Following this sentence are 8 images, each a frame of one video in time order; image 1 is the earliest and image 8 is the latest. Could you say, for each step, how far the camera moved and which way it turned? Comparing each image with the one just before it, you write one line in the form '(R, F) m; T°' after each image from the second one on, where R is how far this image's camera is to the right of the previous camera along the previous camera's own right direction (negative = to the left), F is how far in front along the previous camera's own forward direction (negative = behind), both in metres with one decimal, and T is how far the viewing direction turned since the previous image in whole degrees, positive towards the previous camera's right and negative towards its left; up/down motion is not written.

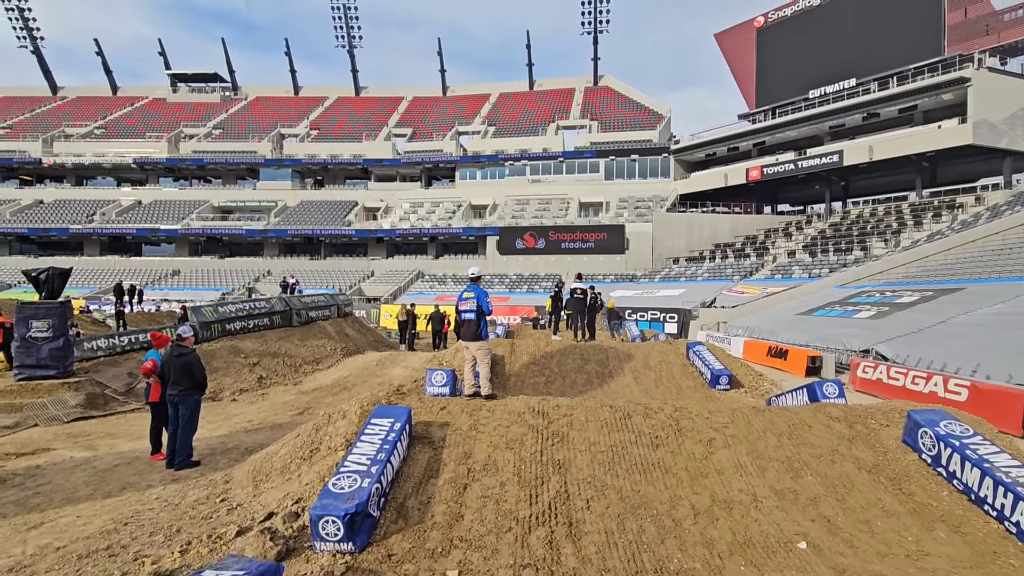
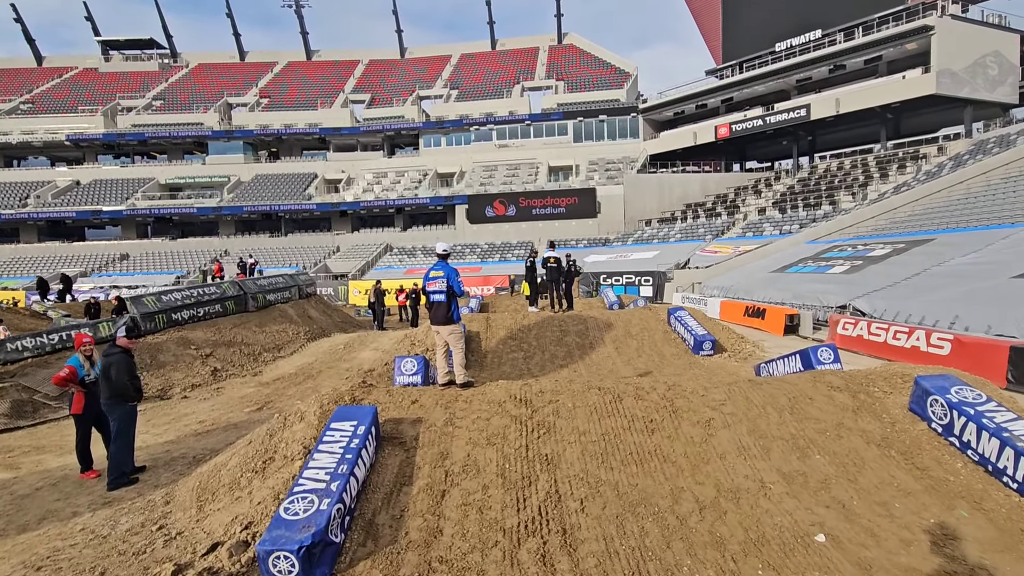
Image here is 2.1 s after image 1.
(0.0, +0.6) m; +3°
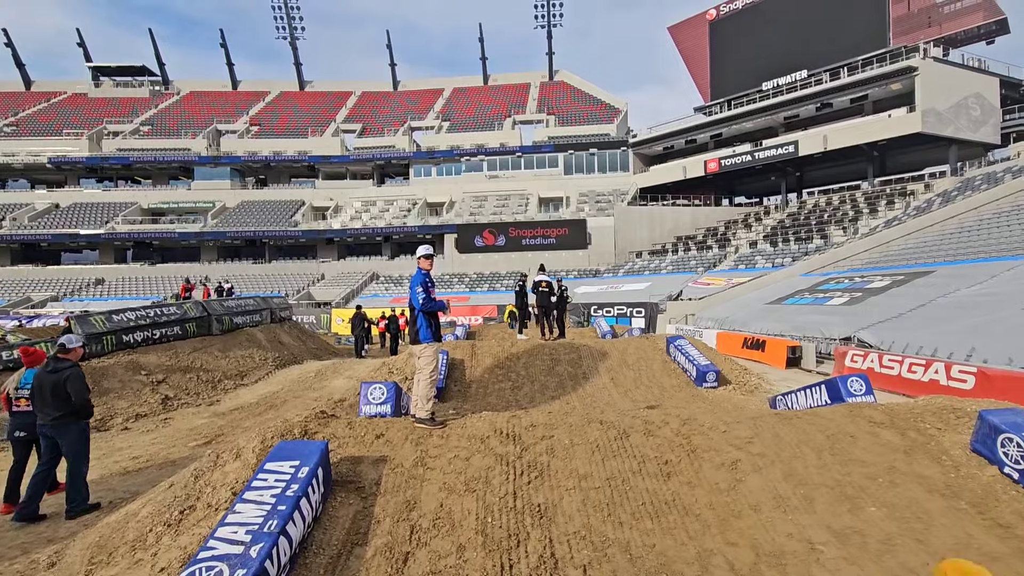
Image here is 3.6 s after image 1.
(0.0, +0.8) m; +1°
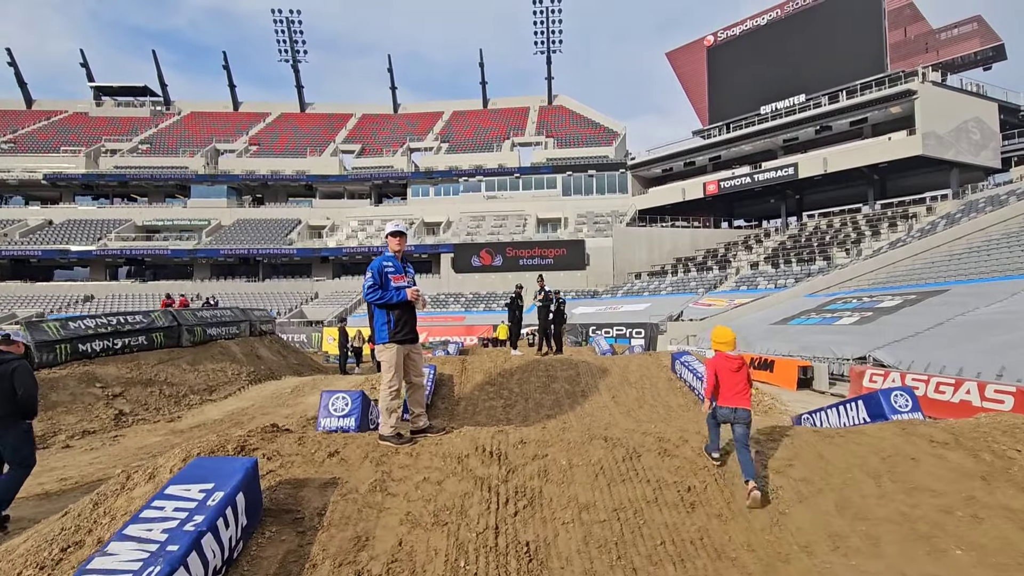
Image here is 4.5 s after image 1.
(+0.1, +0.7) m; 0°
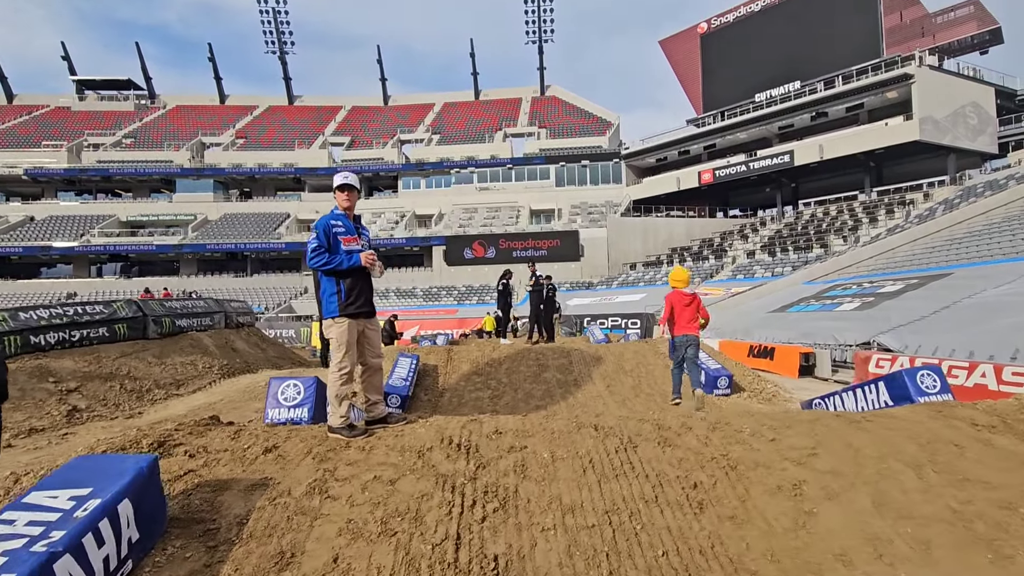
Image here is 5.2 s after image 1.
(+0.1, +0.6) m; +1°
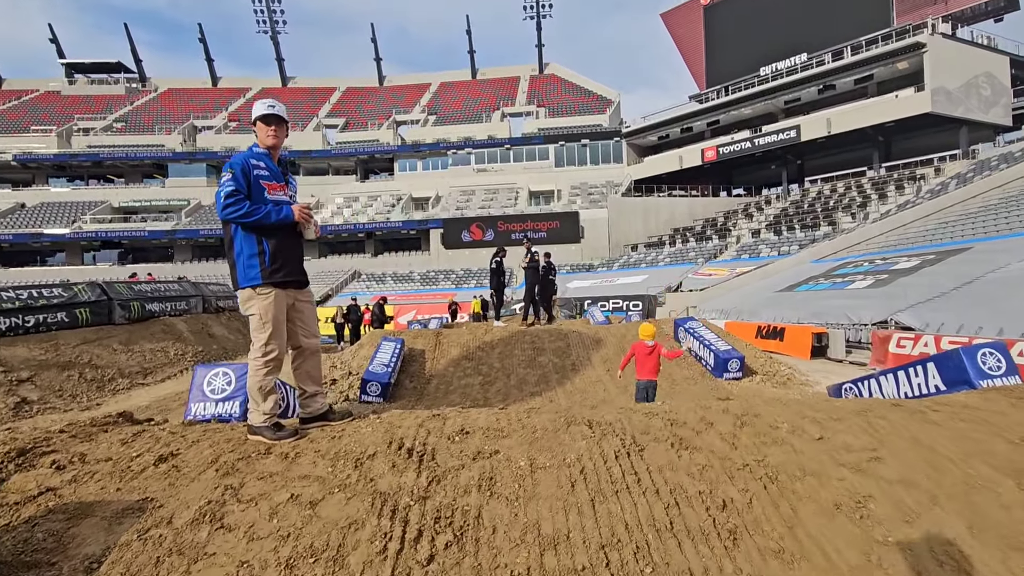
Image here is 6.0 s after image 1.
(+0.2, +0.7) m; 0°
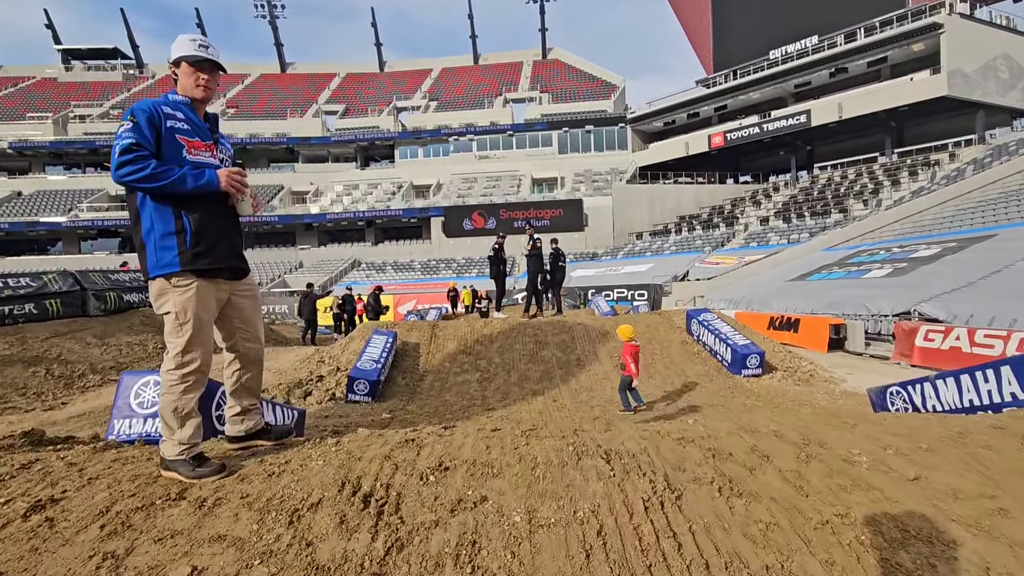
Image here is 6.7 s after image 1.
(0.0, +0.6) m; 0°
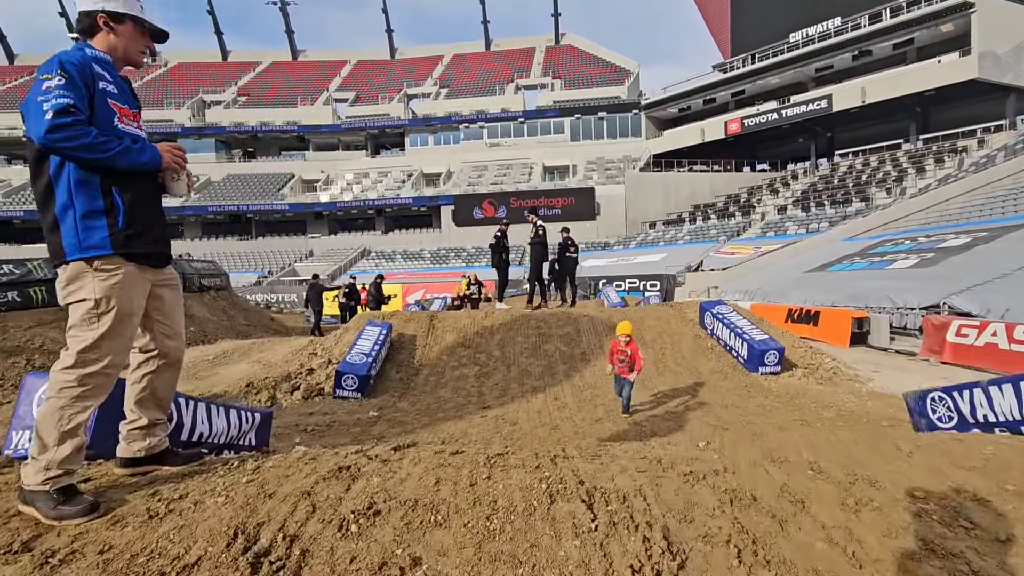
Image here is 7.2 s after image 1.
(+0.2, +0.4) m; -1°
